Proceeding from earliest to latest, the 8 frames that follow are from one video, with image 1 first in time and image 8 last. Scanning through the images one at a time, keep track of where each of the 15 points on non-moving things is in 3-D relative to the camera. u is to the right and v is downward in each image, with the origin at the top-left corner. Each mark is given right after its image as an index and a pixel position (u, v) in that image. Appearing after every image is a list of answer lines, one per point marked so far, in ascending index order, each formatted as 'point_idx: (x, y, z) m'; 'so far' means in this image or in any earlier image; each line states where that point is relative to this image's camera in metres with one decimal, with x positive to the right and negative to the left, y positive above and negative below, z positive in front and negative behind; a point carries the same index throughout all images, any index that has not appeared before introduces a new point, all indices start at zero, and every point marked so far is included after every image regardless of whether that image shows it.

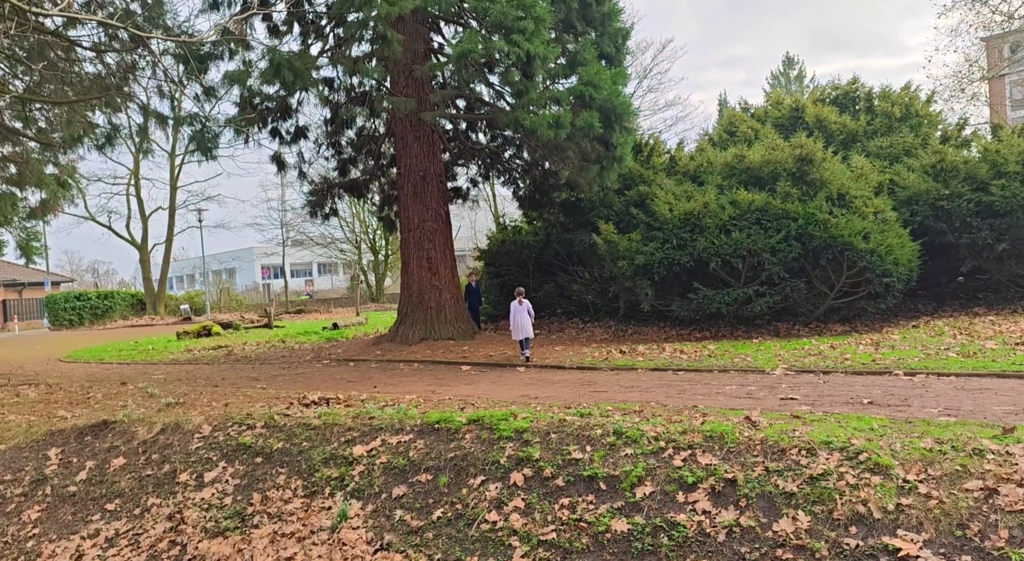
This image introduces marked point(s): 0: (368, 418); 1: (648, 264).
0: (-1.3, -1.2, +6.2) m
1: (+2.2, +0.3, +11.1) m
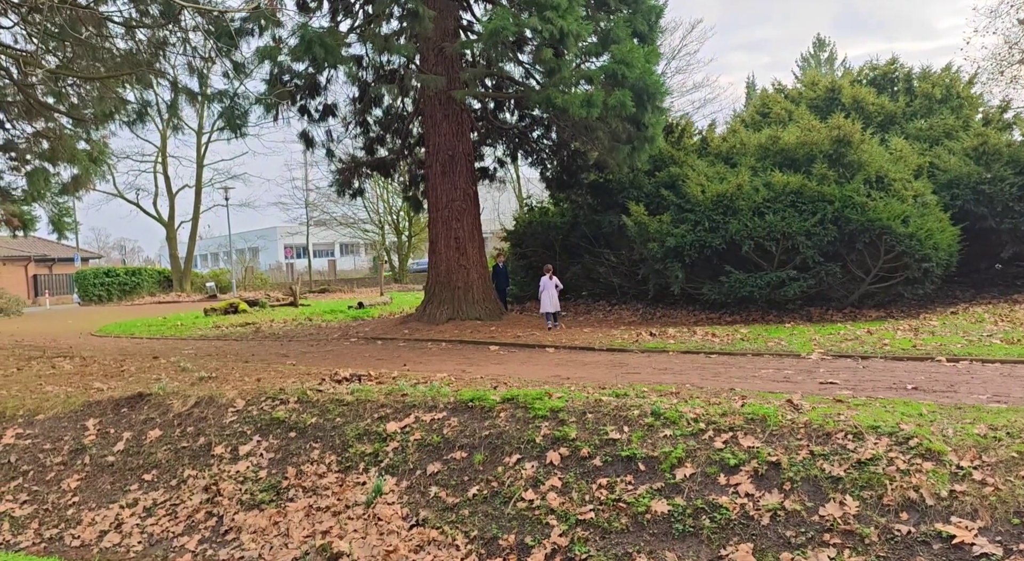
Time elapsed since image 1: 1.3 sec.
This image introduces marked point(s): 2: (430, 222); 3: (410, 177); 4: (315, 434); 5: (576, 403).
0: (-1.0, -1.0, +6.2) m
1: (+2.6, +0.5, +11.0) m
2: (-1.5, +1.0, +12.5) m
3: (-2.6, +2.5, +16.9) m
4: (-1.7, -1.3, +5.9) m
5: (+0.5, -0.9, +5.2) m
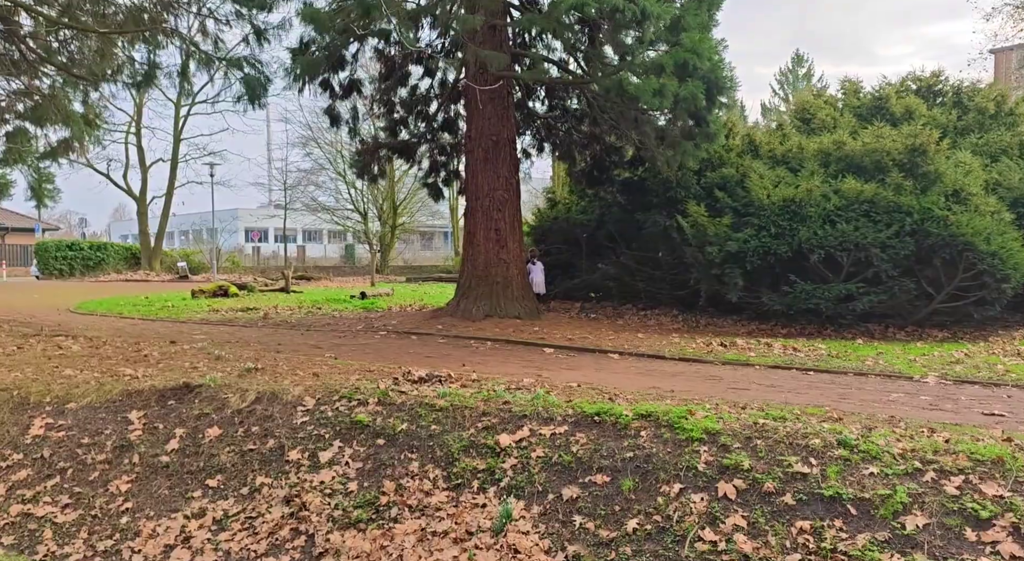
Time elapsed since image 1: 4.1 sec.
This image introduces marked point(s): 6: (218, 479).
0: (-0.1, -1.0, +5.5) m
1: (+3.4, +0.4, +10.5) m
2: (-0.8, +1.2, +11.8) m
3: (-1.9, +2.7, +16.2) m
4: (-0.8, -1.2, +5.2) m
5: (+1.4, -0.9, +4.6) m
6: (-2.2, -1.5, +5.3) m
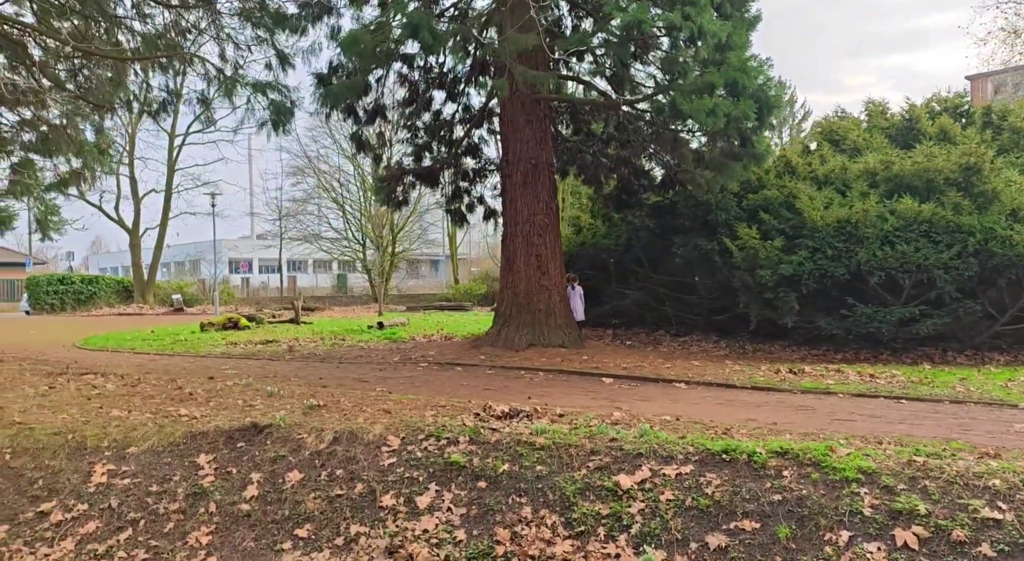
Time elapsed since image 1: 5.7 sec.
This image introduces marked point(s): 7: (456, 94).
0: (+0.7, -1.2, +5.1) m
1: (+4.1, +0.1, +10.2) m
2: (-0.1, +0.7, +11.5) m
3: (-1.3, +2.1, +15.9) m
4: (0.0, -1.4, +4.8) m
5: (+2.2, -1.1, +4.2) m
6: (-1.4, -1.7, +4.9) m
7: (-1.1, +3.9, +14.5) m
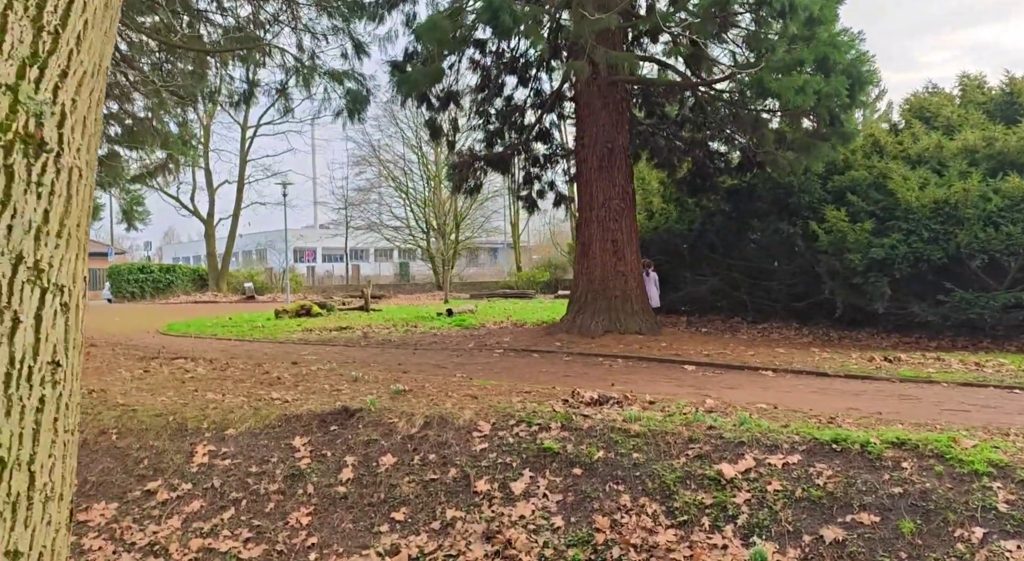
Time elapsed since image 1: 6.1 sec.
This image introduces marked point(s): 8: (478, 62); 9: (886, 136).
0: (+1.4, -1.1, +5.0) m
1: (+5.2, +0.3, +9.7) m
2: (+1.1, +0.9, +11.4) m
3: (+0.2, +2.4, +15.8) m
4: (+0.7, -1.3, +4.8) m
5: (+2.8, -1.0, +3.9) m
6: (-0.8, -1.6, +4.9) m
7: (+0.3, +4.2, +14.3) m
8: (-0.7, +4.2, +13.5) m
9: (+6.5, +2.5, +12.0) m
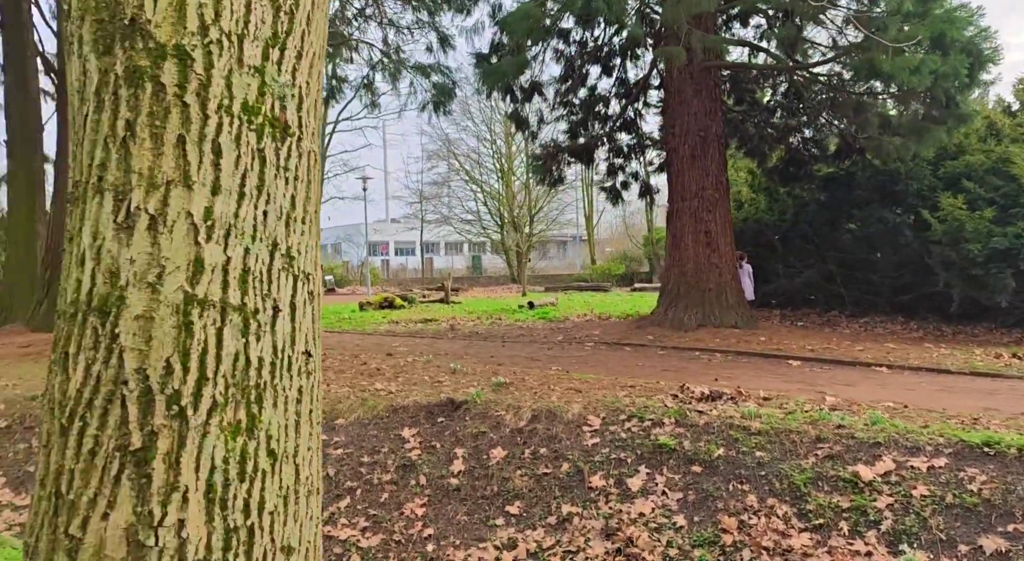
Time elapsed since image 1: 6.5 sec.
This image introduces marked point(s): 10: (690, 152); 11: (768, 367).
0: (+2.2, -1.0, +4.7) m
1: (+6.5, +0.4, +9.0) m
2: (+2.5, +1.1, +11.1) m
3: (+2.1, +2.5, +15.6) m
4: (+1.5, -1.2, +4.6) m
5: (+3.5, -0.9, +3.5) m
6: (0.0, -1.6, +4.9) m
7: (+2.0, +4.3, +14.1) m
8: (+1.0, +4.4, +13.4) m
9: (+7.9, +2.6, +11.2) m
10: (+2.8, +2.0, +10.8) m
11: (+3.0, -1.0, +8.0) m
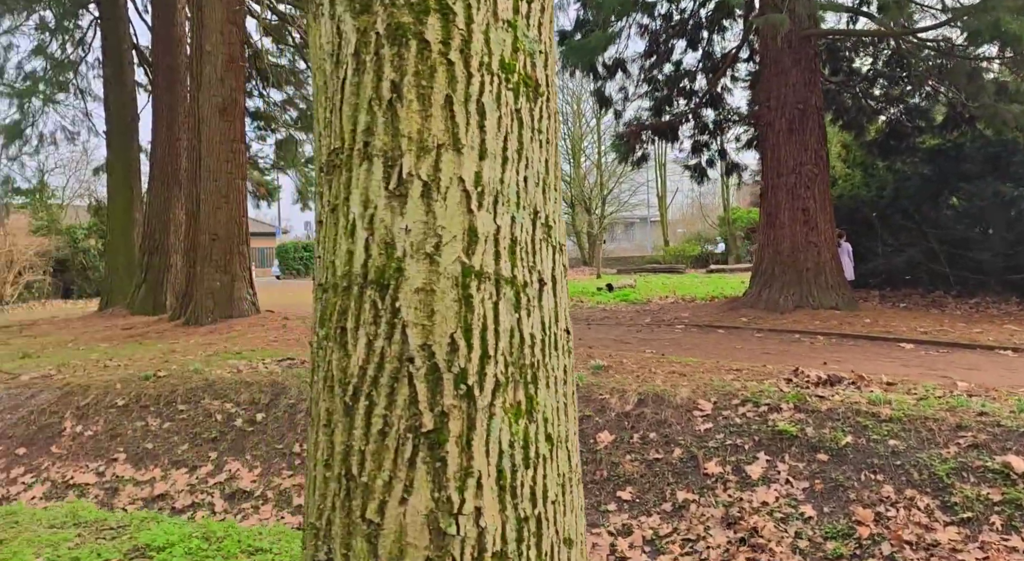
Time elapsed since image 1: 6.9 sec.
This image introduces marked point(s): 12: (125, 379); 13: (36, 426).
0: (+2.9, -0.8, +4.4) m
1: (+7.6, +0.7, +8.2) m
2: (+3.9, +1.4, +10.6) m
3: (+3.8, +2.9, +15.1) m
4: (+2.2, -1.1, +4.3) m
5: (+4.1, -0.8, +3.1) m
6: (+0.8, -1.4, +4.7) m
7: (+3.6, +4.7, +13.6) m
8: (+2.5, +4.7, +13.0) m
9: (+9.2, +3.0, +10.2) m
10: (+4.1, +2.3, +10.3) m
11: (+4.0, -0.8, +7.6) m
12: (-4.2, -1.1, +7.5) m
13: (-4.8, -1.5, +7.0) m
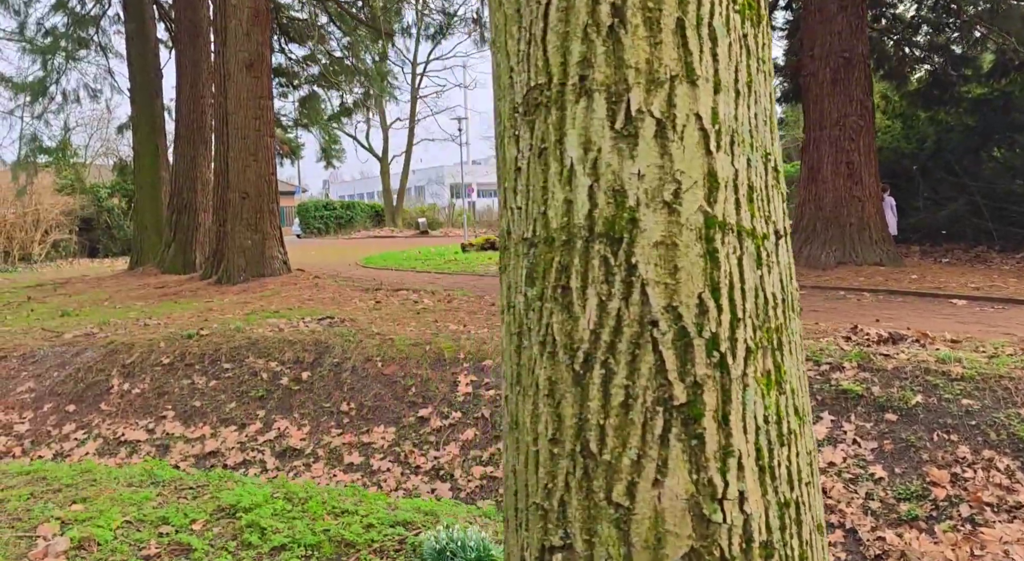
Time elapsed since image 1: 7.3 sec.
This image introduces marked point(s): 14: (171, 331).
0: (+3.3, -0.6, +4.2) m
1: (+8.0, +1.2, +7.9) m
2: (+4.4, +2.0, +10.3) m
3: (+4.4, +3.9, +14.7) m
4: (+2.6, -0.8, +4.2) m
5: (+4.5, -0.6, +2.9) m
6: (+1.2, -1.1, +4.7) m
7: (+4.2, +5.5, +13.1) m
8: (+3.0, +5.5, +12.5) m
9: (+9.7, +3.6, +9.7) m
10: (+4.6, +2.9, +9.9) m
11: (+4.4, -0.3, +7.4) m
12: (-3.7, -0.6, +7.5) m
13: (-4.3, -1.0, +7.0) m
14: (-3.8, -0.6, +7.8) m
